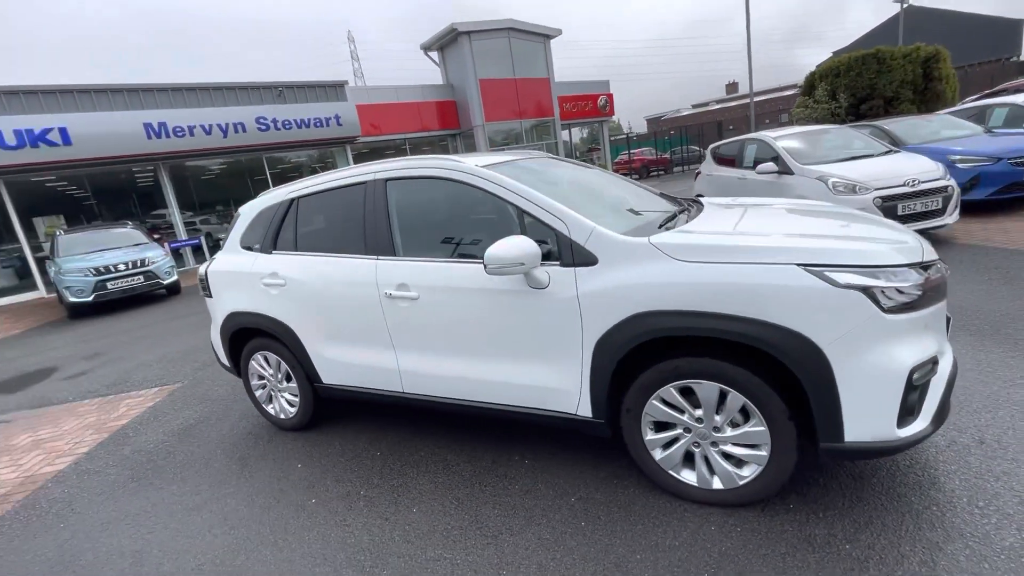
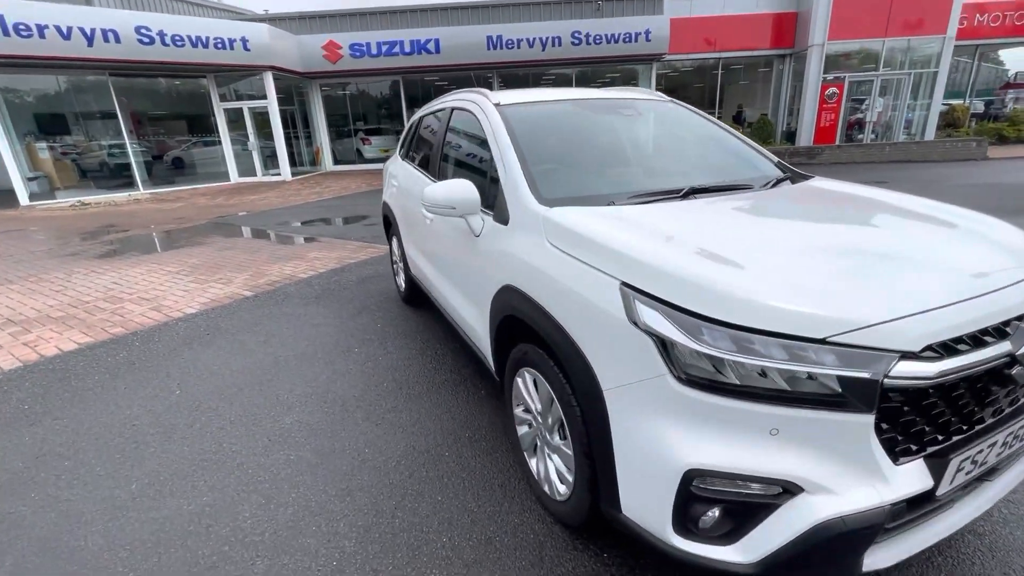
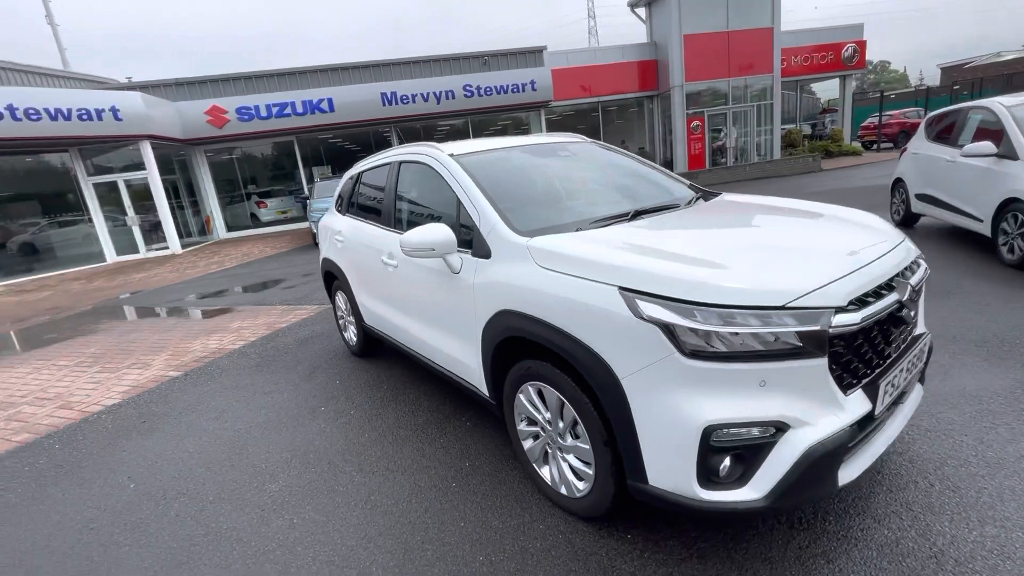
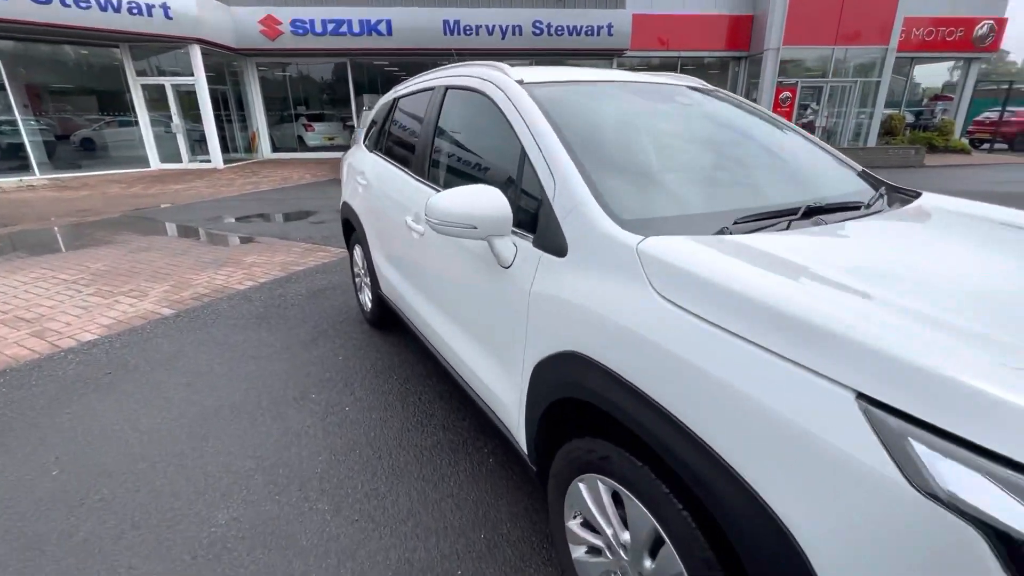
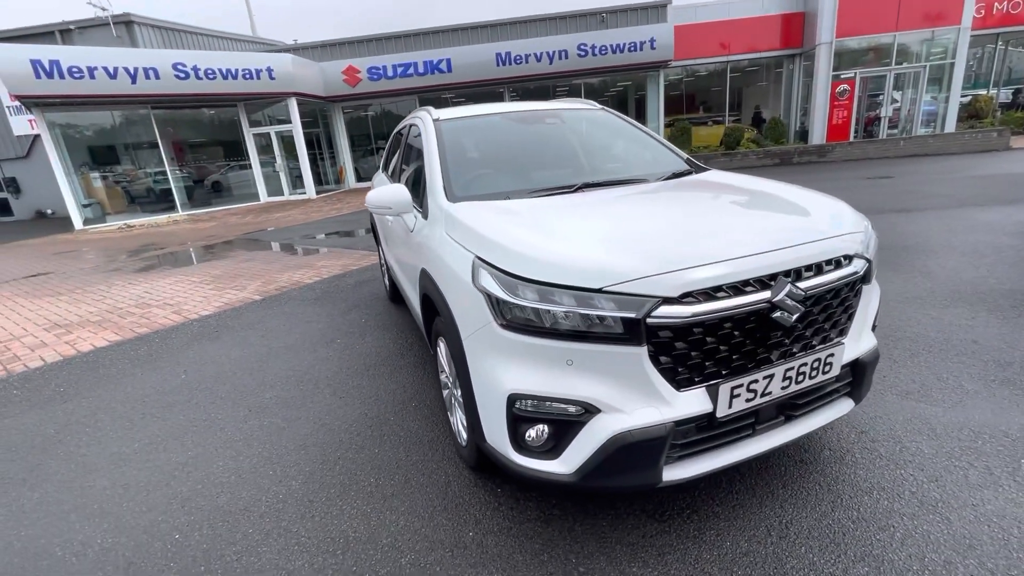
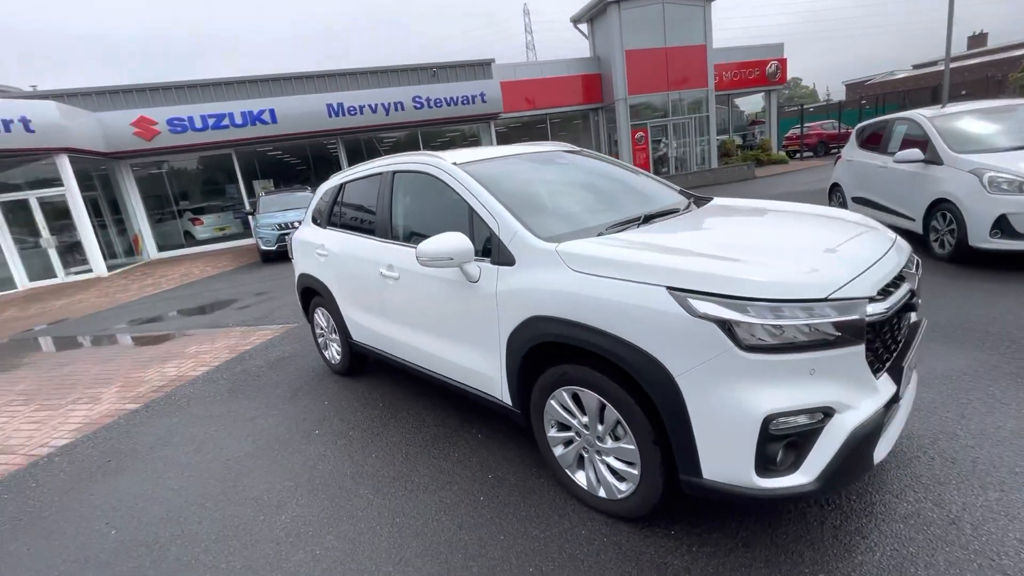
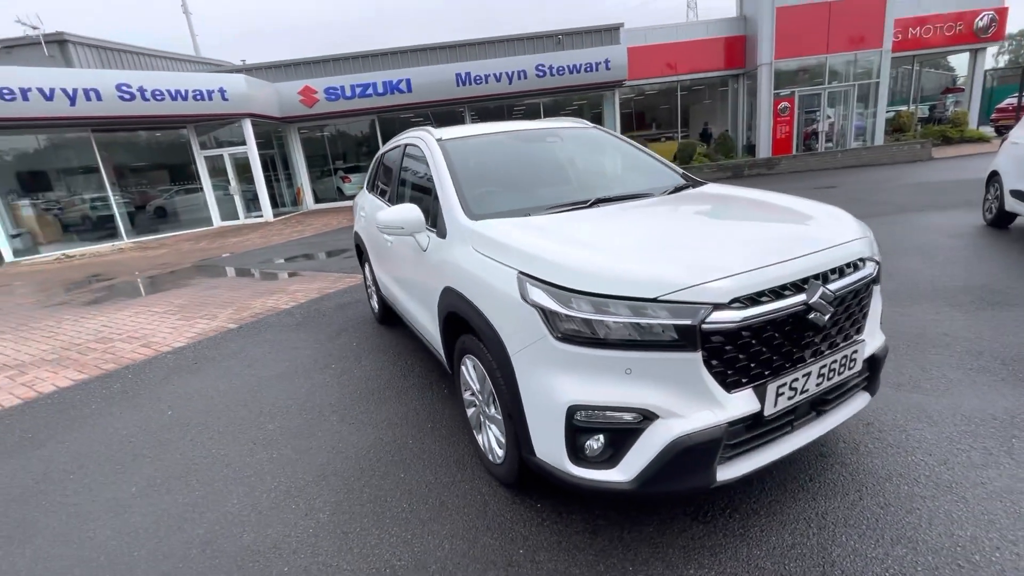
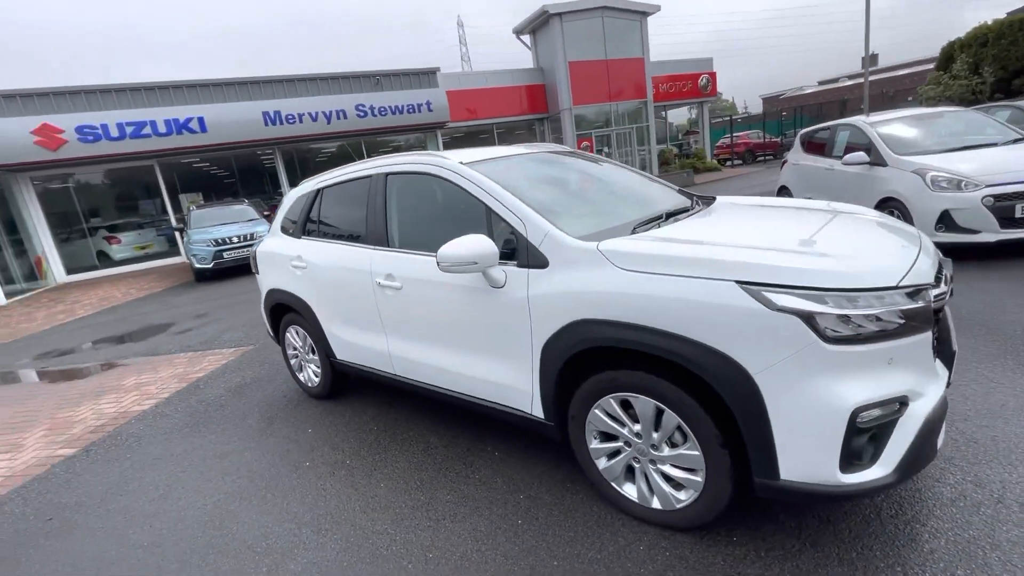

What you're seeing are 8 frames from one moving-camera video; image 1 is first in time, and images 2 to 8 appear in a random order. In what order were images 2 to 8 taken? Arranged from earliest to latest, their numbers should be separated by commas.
8, 6, 3, 7, 5, 2, 4
